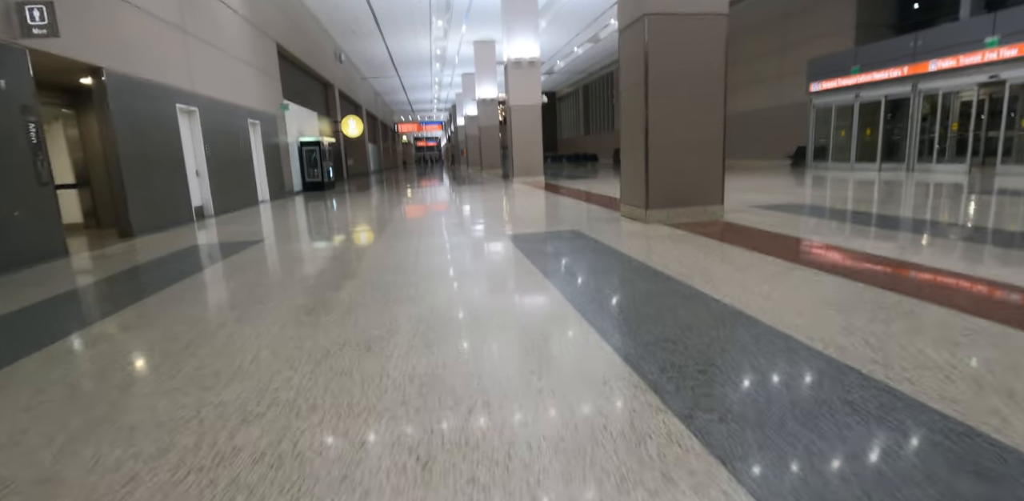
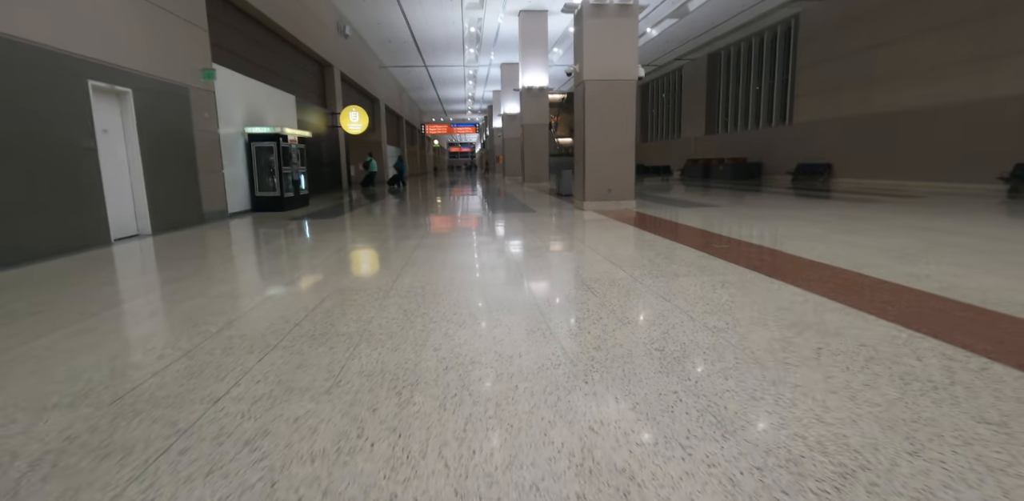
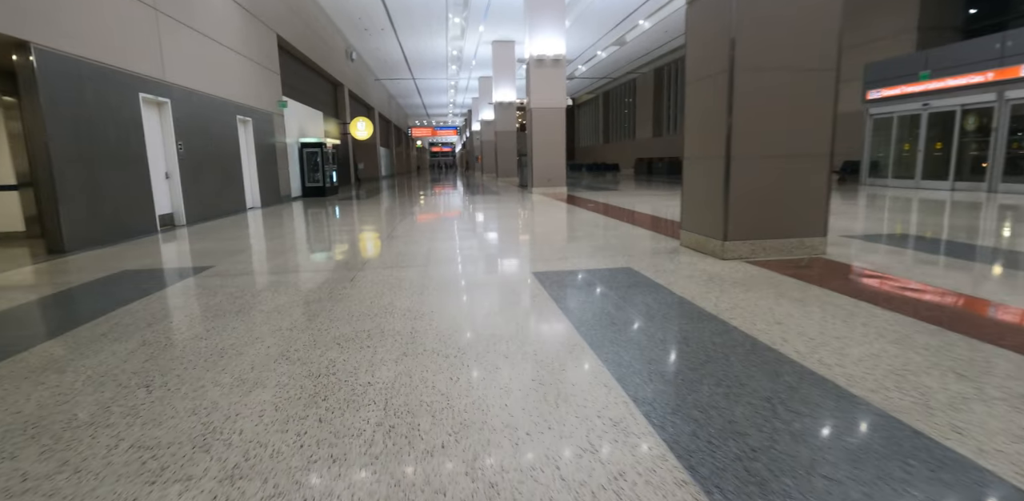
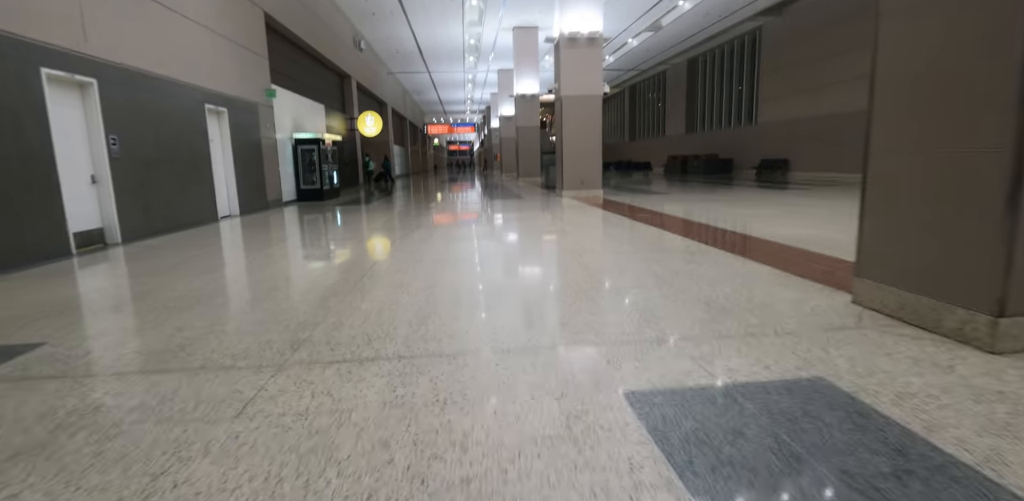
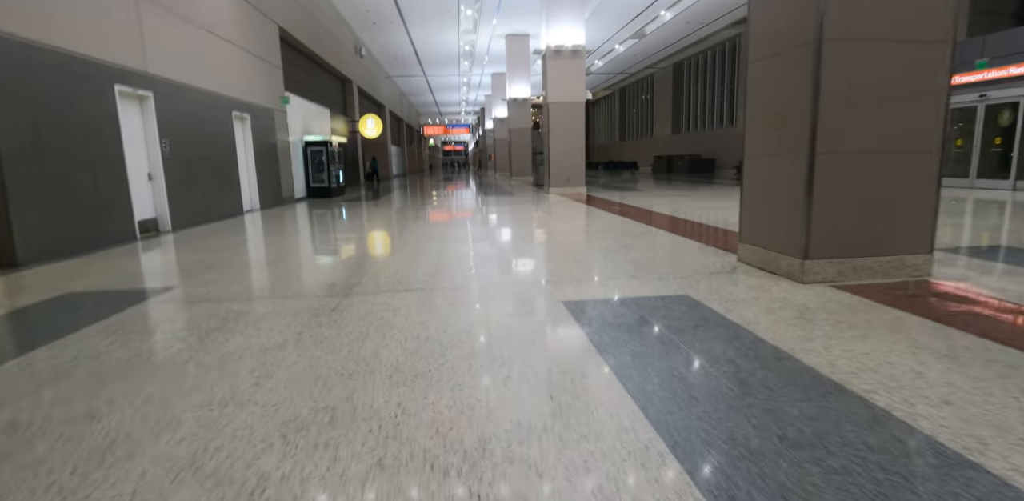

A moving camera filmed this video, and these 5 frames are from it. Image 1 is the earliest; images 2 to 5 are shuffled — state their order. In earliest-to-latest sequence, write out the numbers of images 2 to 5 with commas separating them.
3, 5, 4, 2
